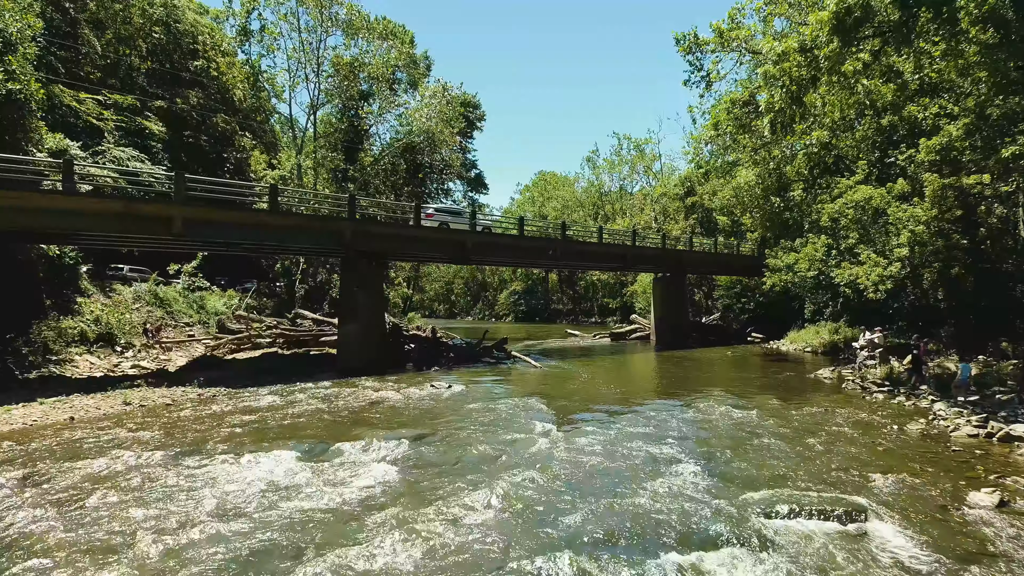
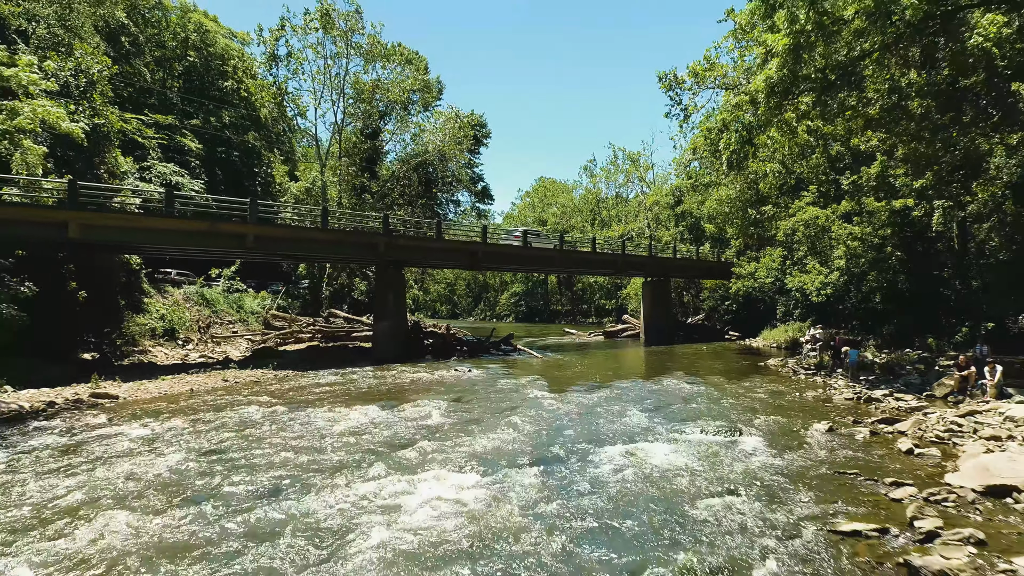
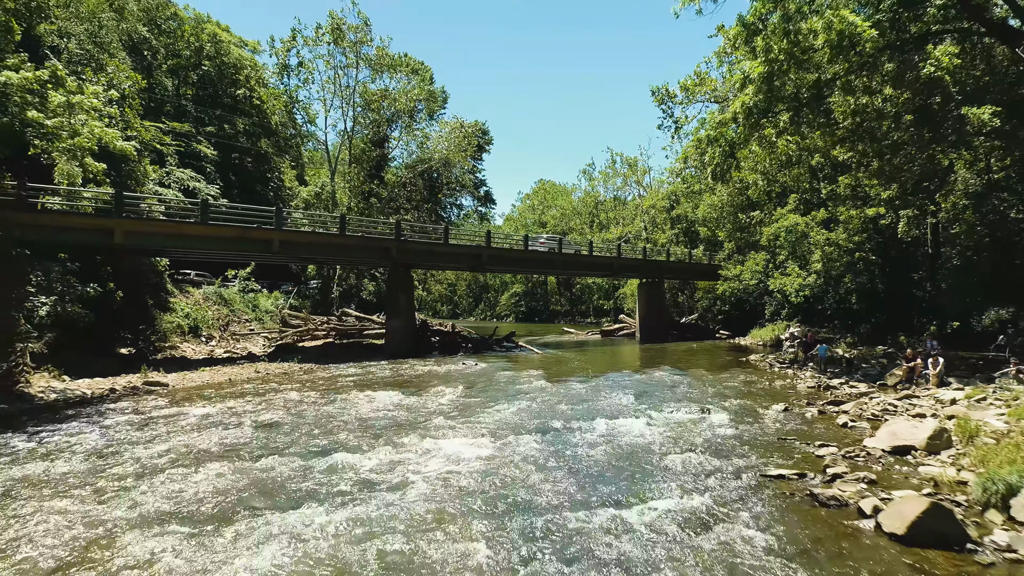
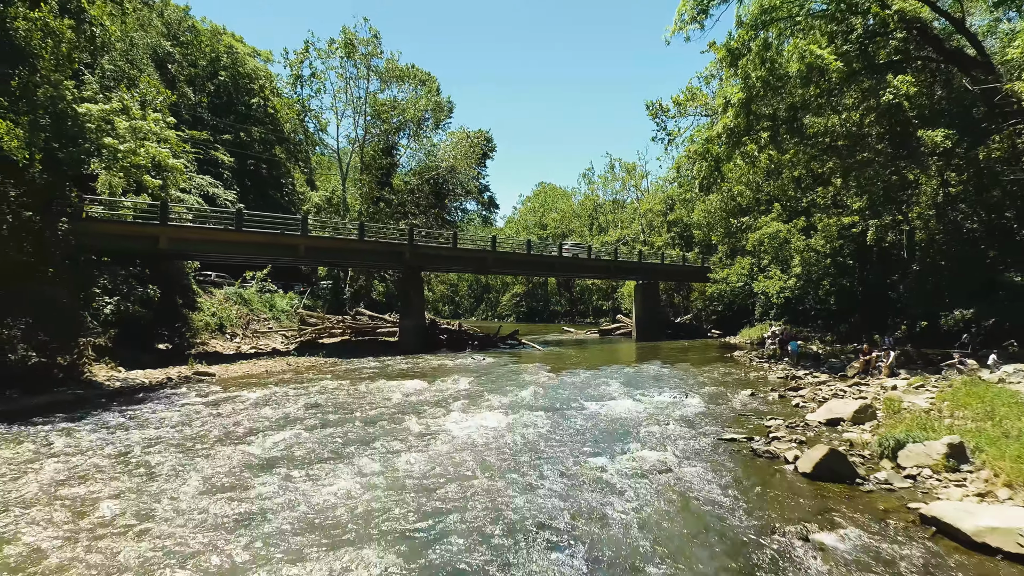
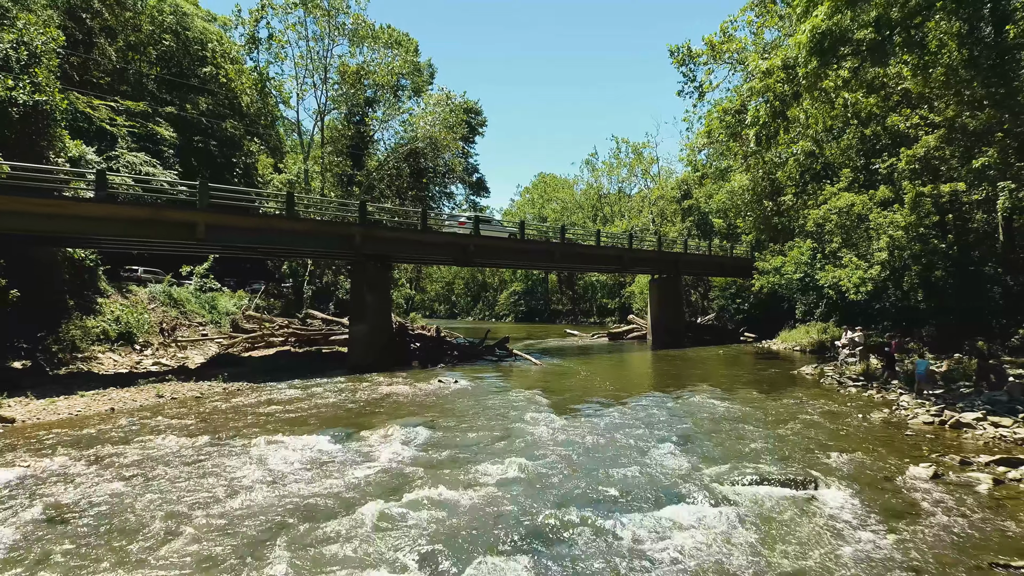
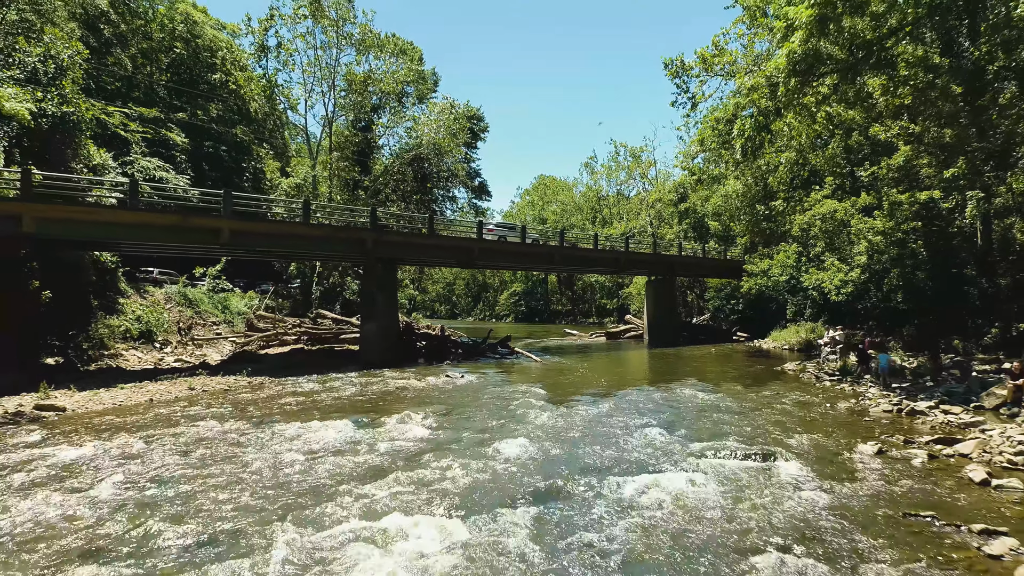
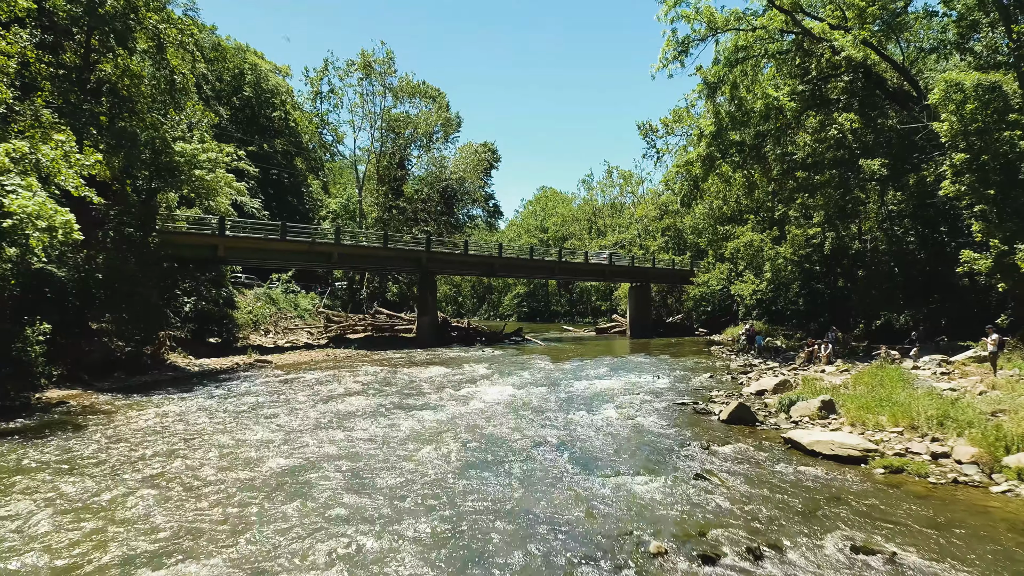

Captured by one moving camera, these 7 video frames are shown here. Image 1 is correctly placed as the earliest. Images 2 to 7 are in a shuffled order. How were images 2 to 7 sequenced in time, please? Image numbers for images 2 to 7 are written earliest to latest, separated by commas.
5, 6, 2, 3, 4, 7
